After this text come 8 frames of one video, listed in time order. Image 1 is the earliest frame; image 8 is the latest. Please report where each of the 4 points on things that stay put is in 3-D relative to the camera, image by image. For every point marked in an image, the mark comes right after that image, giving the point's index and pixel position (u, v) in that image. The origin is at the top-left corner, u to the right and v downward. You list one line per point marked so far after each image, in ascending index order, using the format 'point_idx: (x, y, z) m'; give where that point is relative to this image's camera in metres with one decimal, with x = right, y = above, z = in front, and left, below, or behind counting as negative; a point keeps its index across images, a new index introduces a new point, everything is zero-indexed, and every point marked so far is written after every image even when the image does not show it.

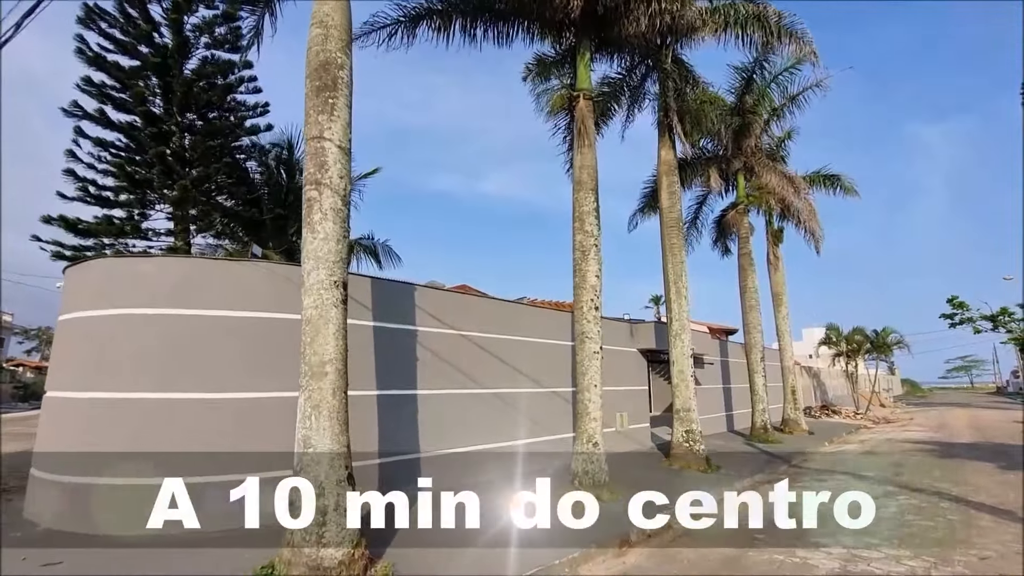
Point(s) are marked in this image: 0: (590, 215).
0: (+1.7, +1.6, +10.6) m
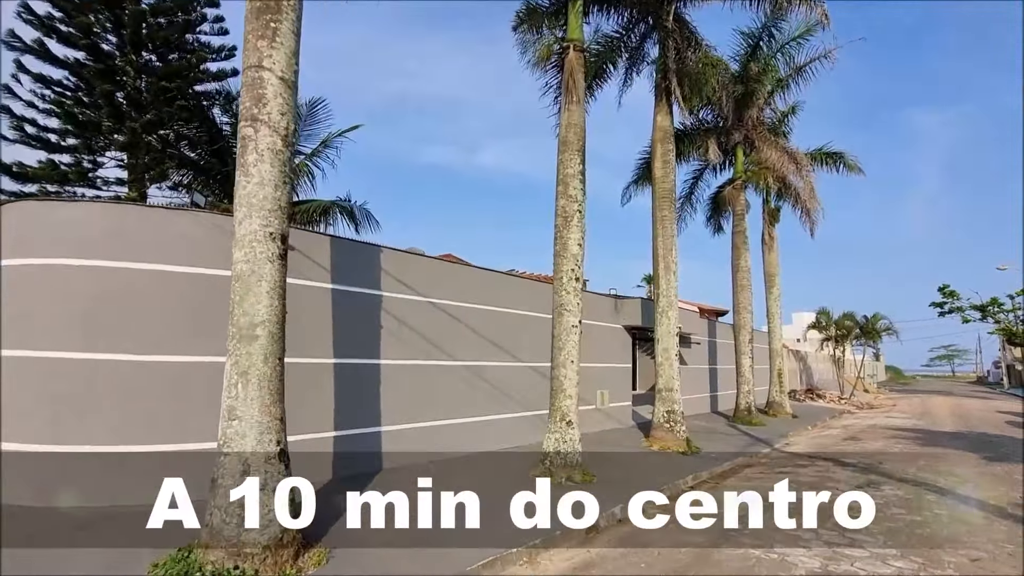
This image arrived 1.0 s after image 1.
0: (+1.3, +2.2, +9.8) m
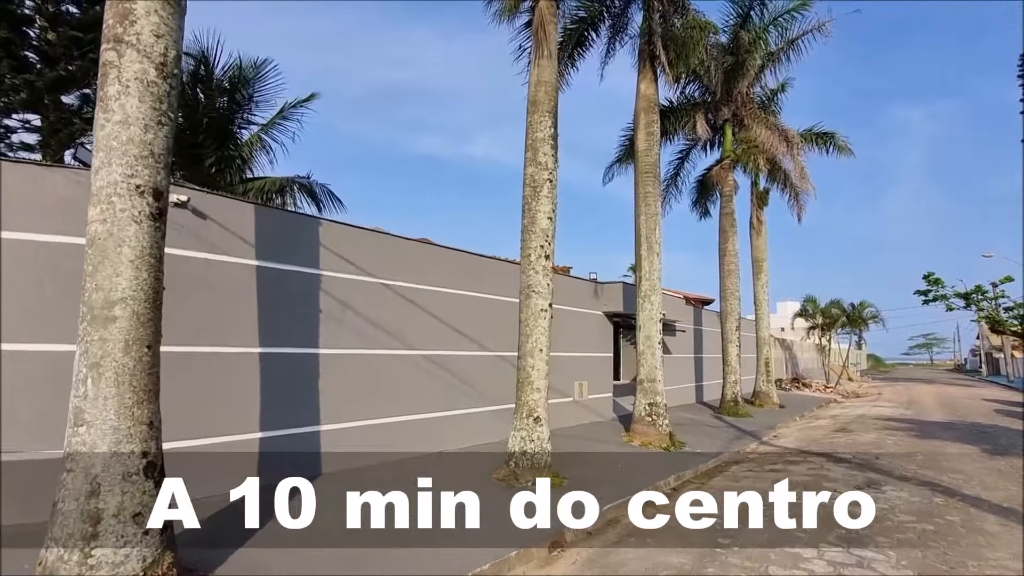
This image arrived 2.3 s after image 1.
0: (+0.6, +2.6, +8.6) m
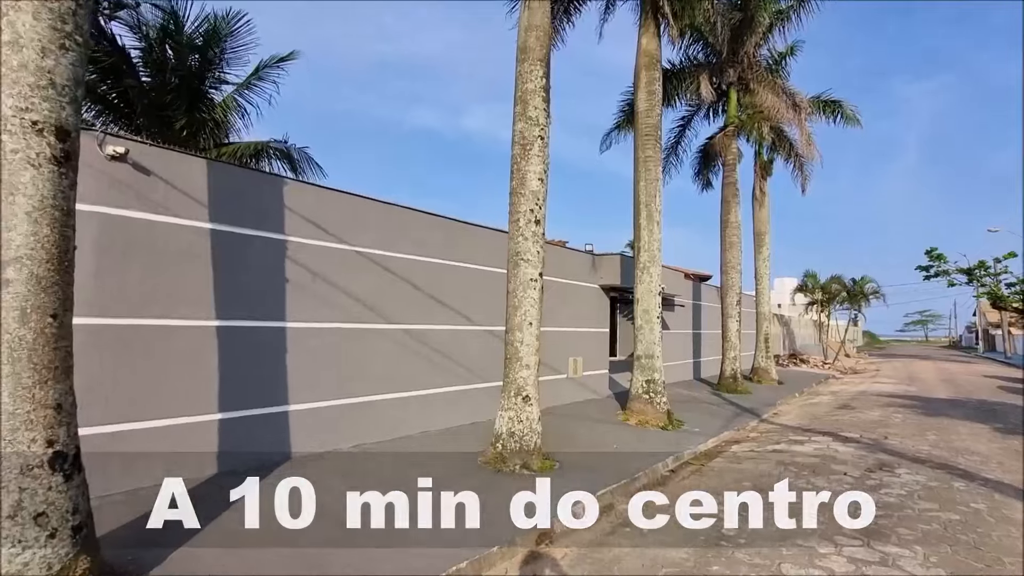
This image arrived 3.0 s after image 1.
0: (+0.4, +3.1, +7.8) m
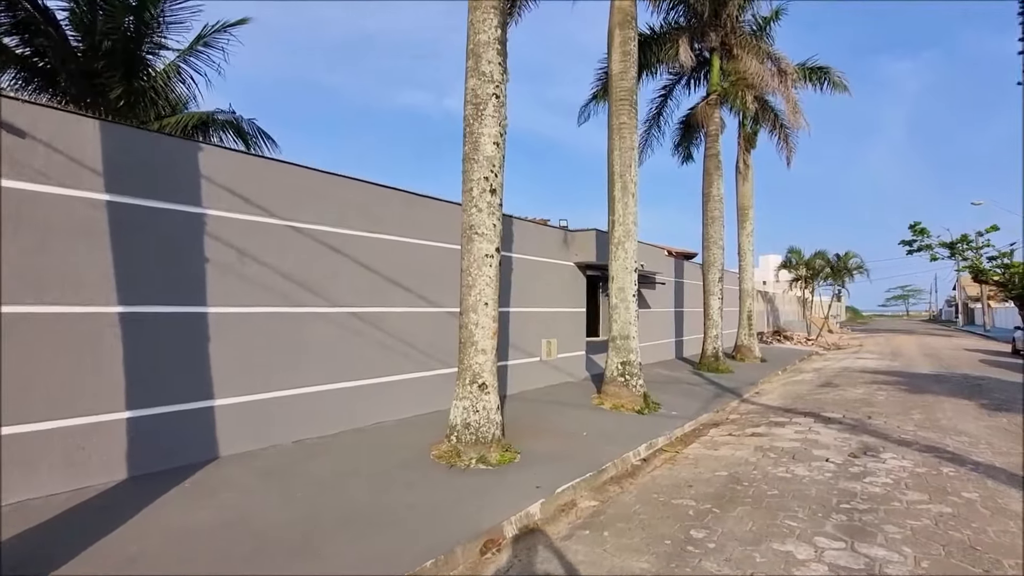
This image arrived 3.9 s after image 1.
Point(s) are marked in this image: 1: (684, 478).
0: (-0.3, +3.4, +6.9) m
1: (+2.3, -2.6, +6.5) m
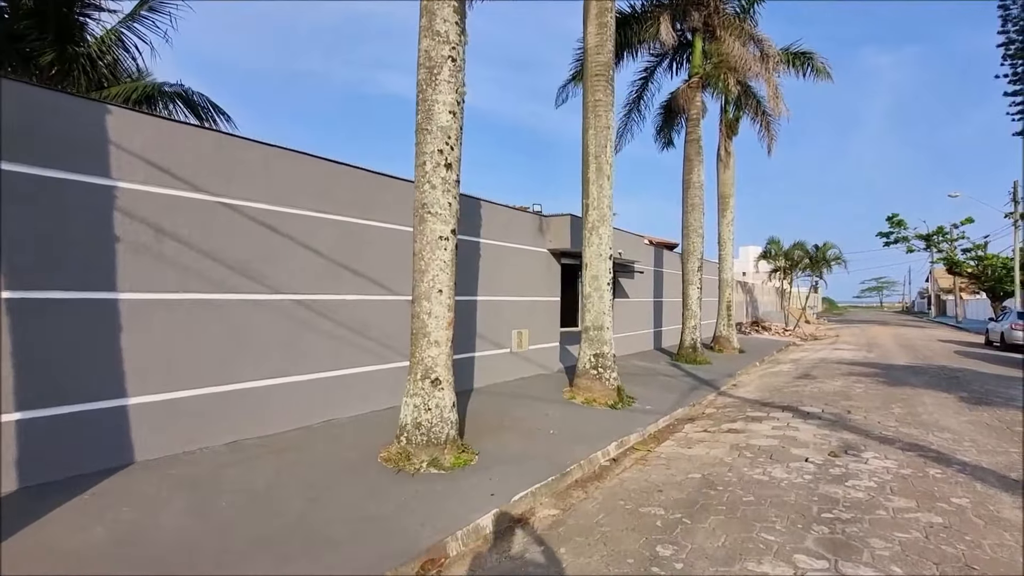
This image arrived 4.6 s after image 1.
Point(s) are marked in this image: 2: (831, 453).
0: (-0.8, +3.6, +6.2) m
1: (+1.8, -2.4, +6.0) m
2: (+4.4, -2.3, +6.7) m
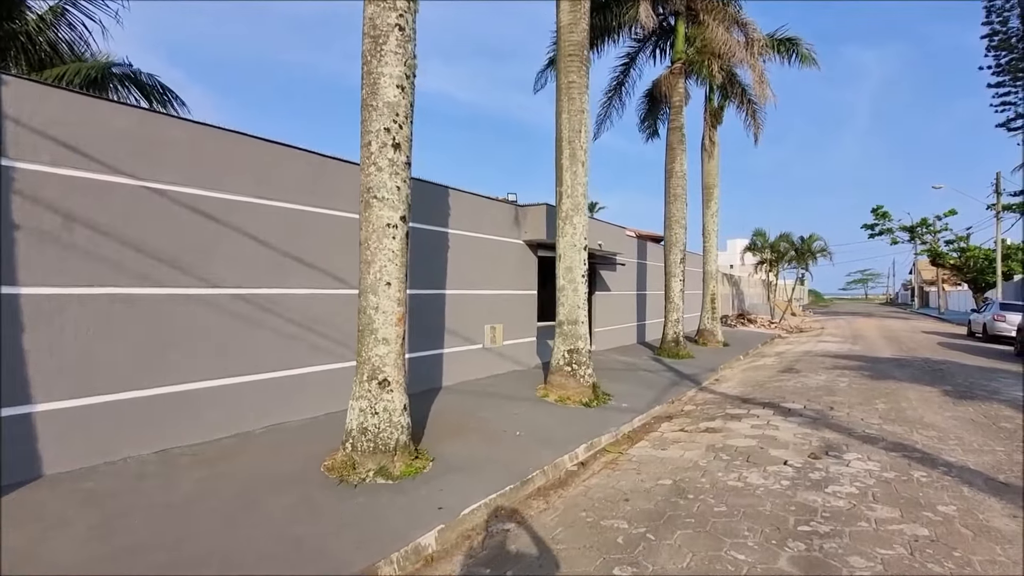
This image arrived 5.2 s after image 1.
0: (-1.4, +3.7, +5.6) m
1: (+1.3, -2.3, +5.6) m
2: (+3.9, -2.1, +6.3) m
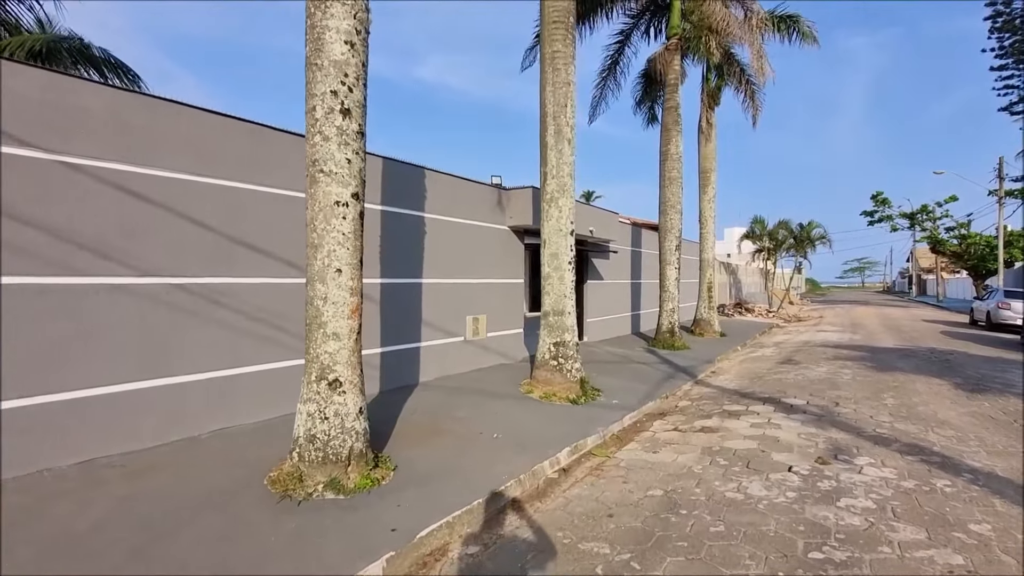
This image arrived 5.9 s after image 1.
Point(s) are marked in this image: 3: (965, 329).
0: (-1.7, +3.8, +4.9) m
1: (+0.9, -2.2, +4.9) m
2: (+3.6, -2.0, +5.7) m
3: (+18.2, -1.7, +19.6) m
